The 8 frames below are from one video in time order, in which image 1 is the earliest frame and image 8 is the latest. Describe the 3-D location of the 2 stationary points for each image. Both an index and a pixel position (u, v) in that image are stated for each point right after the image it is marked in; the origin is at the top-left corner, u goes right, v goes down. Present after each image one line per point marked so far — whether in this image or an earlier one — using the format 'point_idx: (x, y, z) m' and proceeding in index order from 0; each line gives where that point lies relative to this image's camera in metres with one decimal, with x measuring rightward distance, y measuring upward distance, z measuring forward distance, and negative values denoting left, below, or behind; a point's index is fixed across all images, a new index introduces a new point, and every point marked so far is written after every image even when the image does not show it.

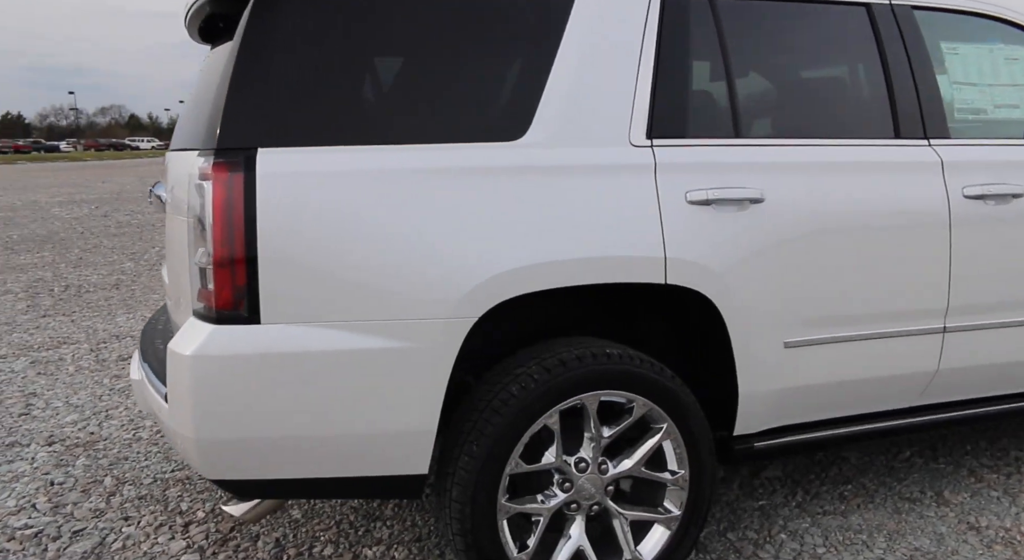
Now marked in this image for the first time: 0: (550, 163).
0: (+0.1, +0.3, +2.1) m
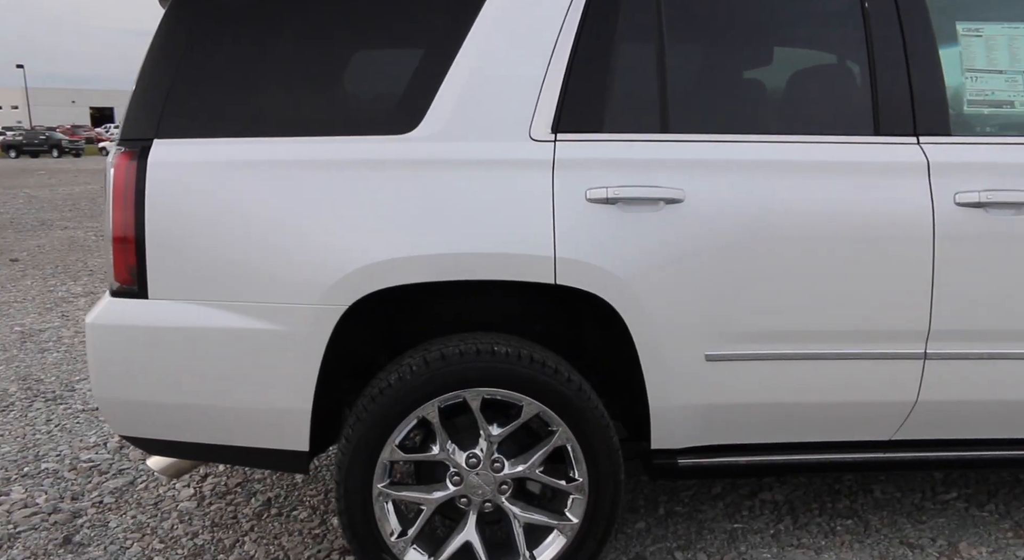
0: (-0.2, +0.3, +2.1) m
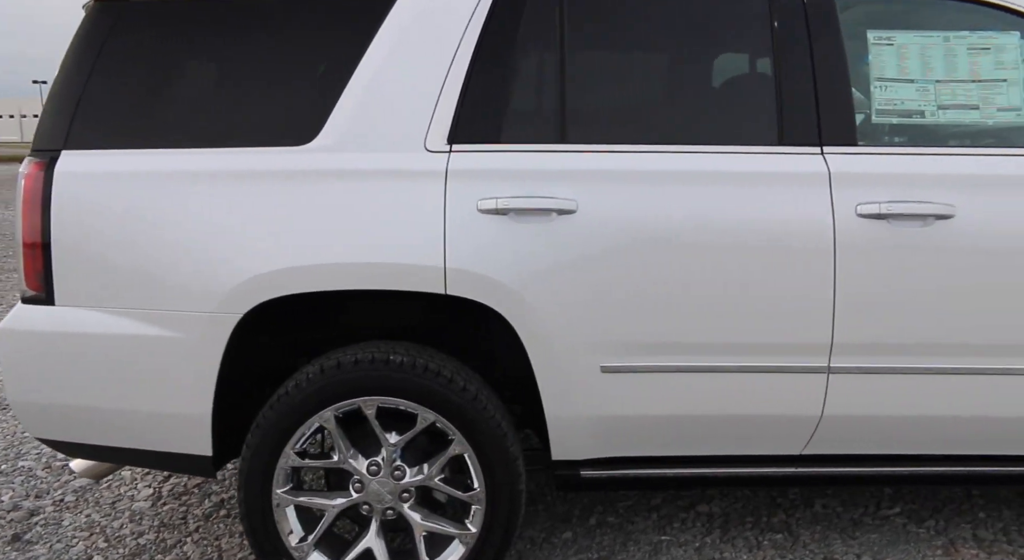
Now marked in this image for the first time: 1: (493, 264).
0: (-0.5, +0.3, +2.2) m
1: (-0.1, 0.0, +2.1) m
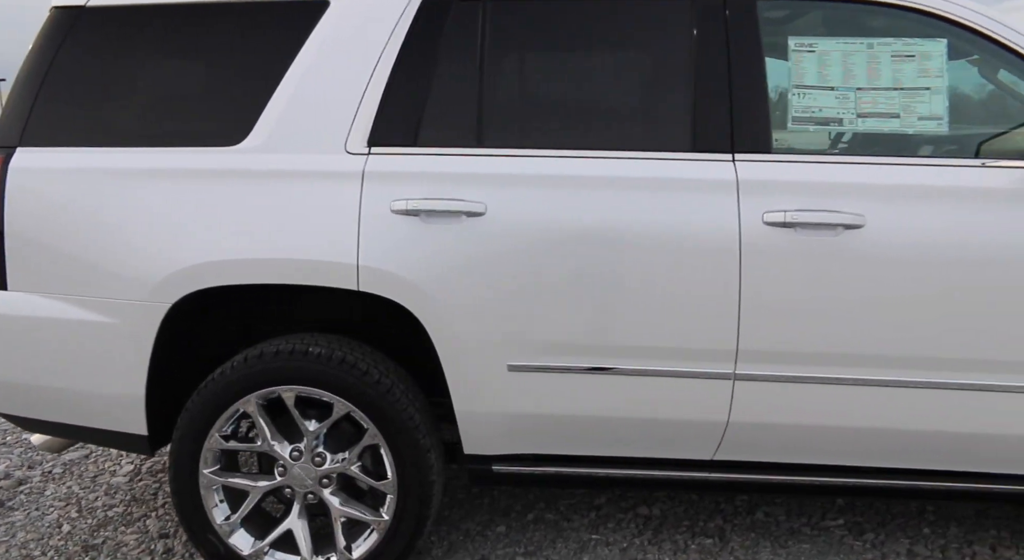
0: (-0.7, +0.3, +2.3) m
1: (-0.3, 0.0, +2.2) m
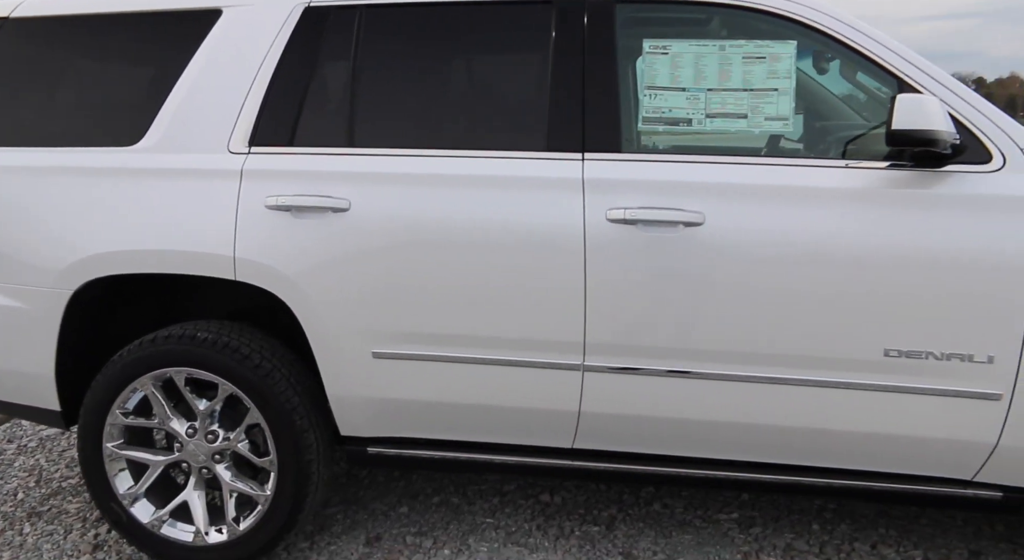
0: (-1.2, +0.4, +2.5) m
1: (-0.7, +0.1, +2.4) m
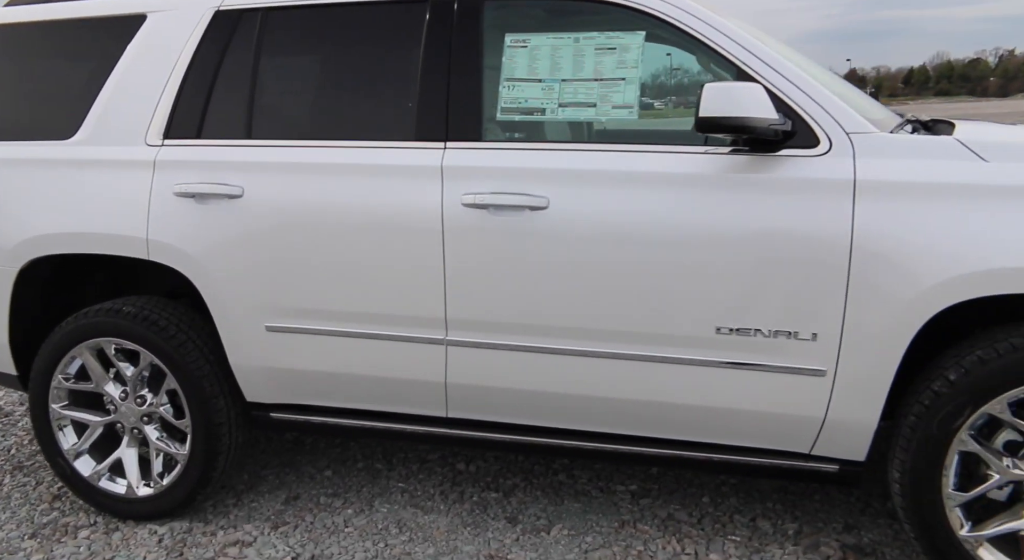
0: (-1.5, +0.4, +2.8) m
1: (-1.1, +0.1, +2.6) m
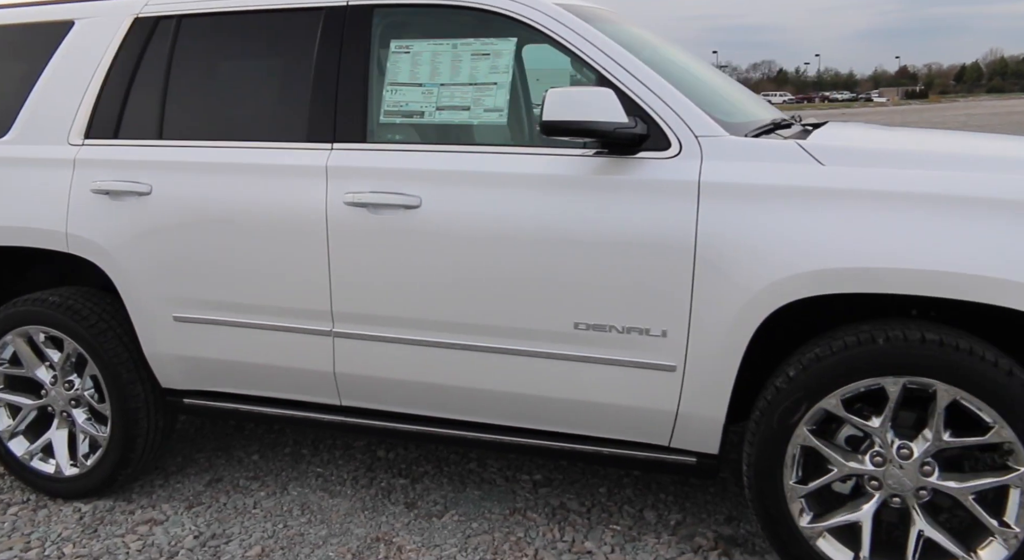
0: (-1.9, +0.5, +2.9) m
1: (-1.5, +0.2, +2.8) m
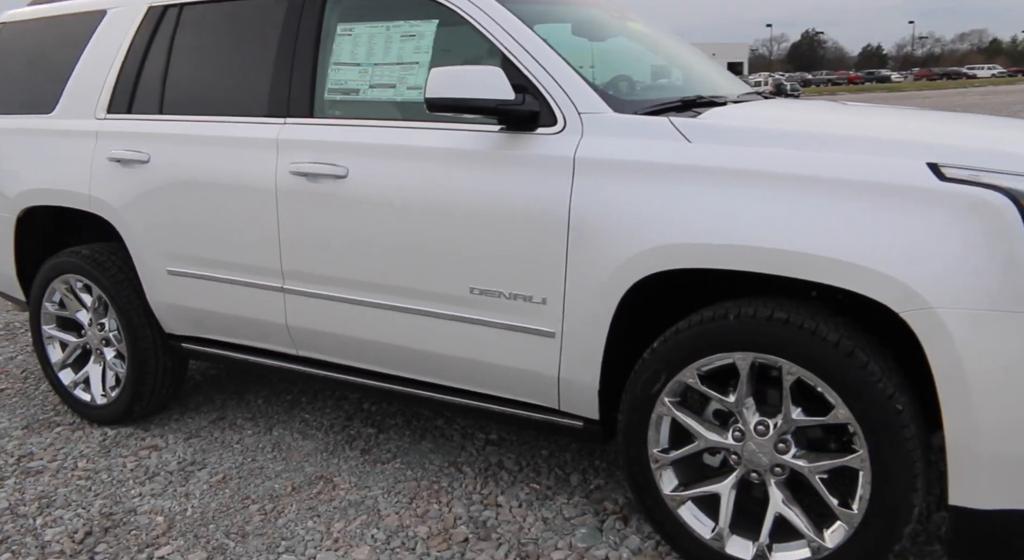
0: (-2.0, +0.7, +3.4) m
1: (-1.7, +0.4, +3.2) m
